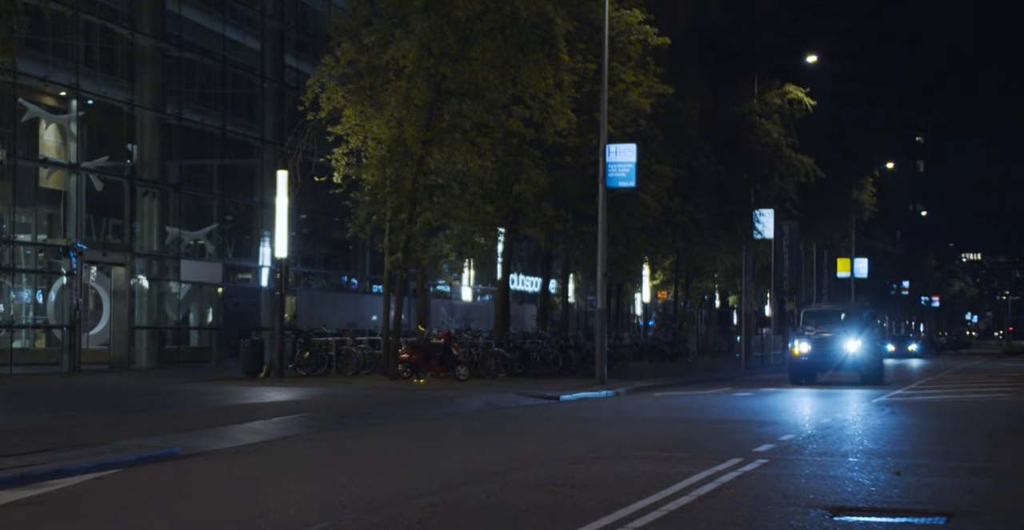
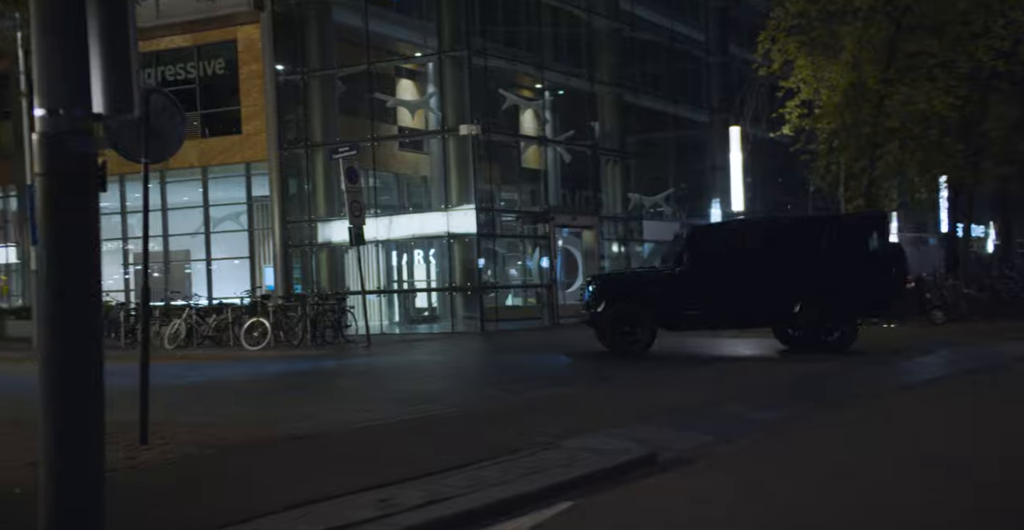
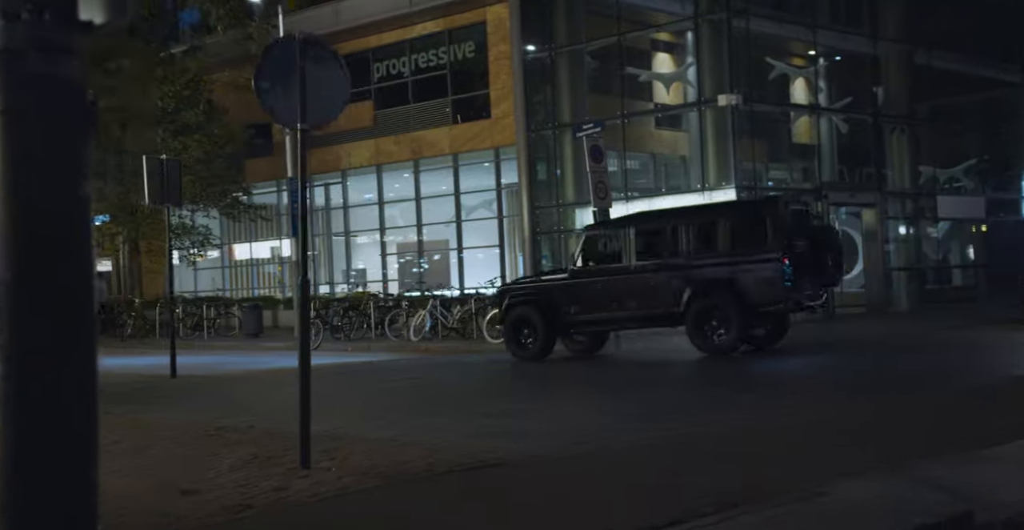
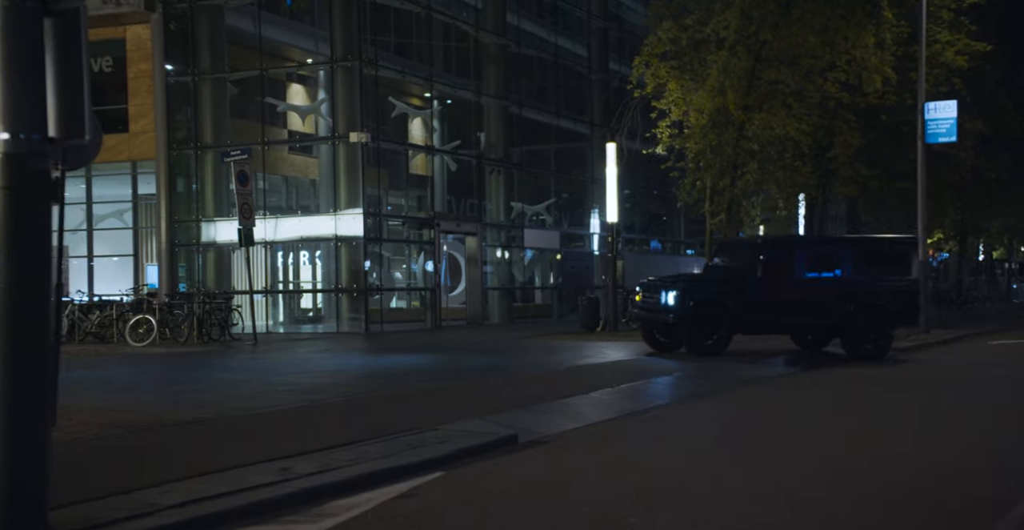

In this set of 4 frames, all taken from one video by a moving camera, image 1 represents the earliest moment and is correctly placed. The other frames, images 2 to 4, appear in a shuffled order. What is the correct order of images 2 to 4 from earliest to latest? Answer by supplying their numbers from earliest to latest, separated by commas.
4, 2, 3
